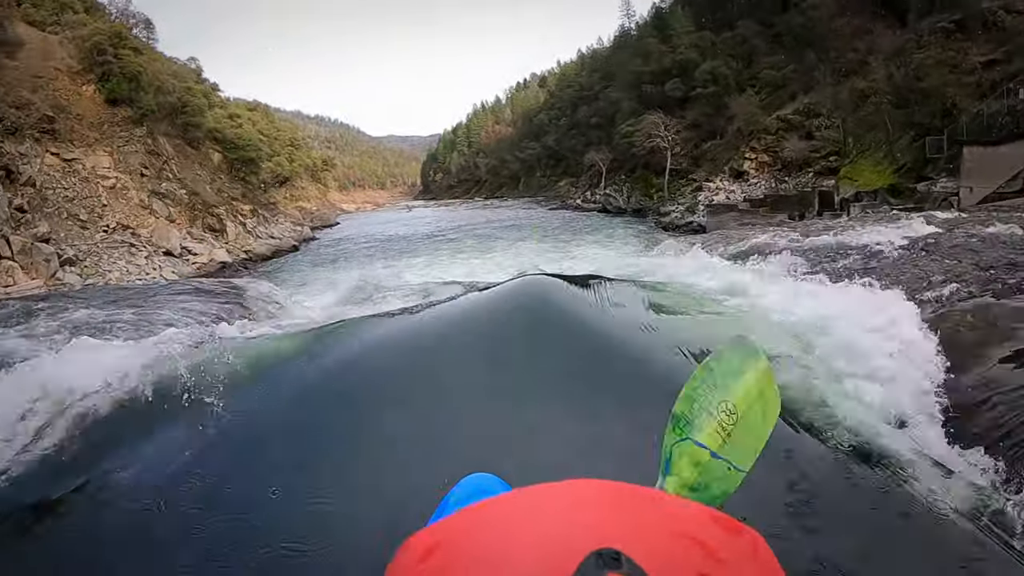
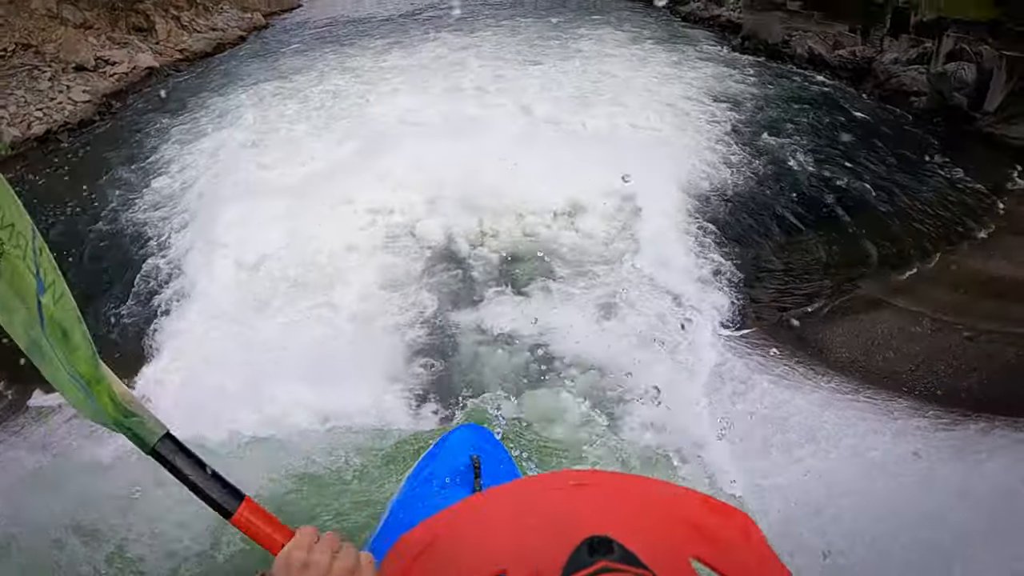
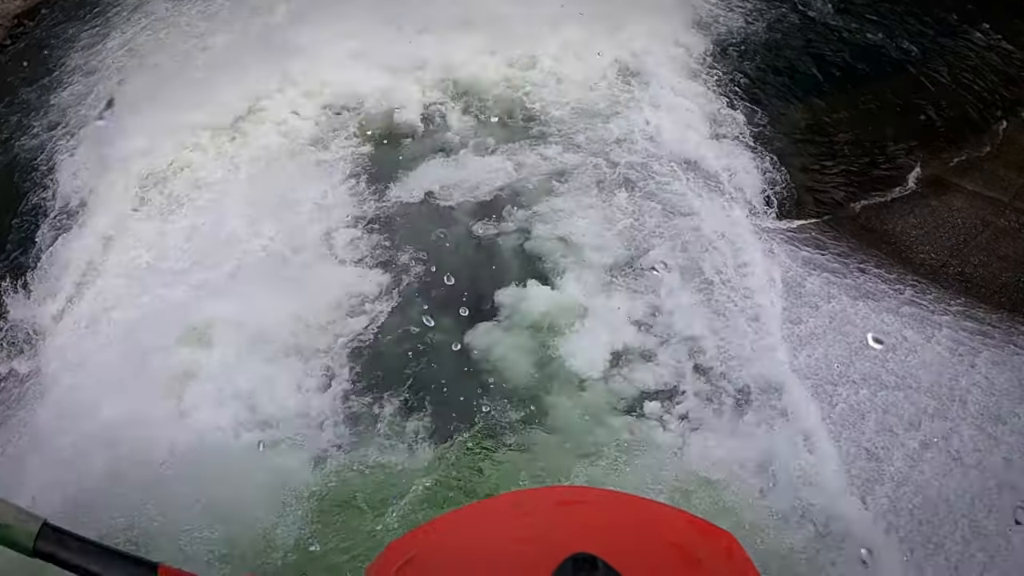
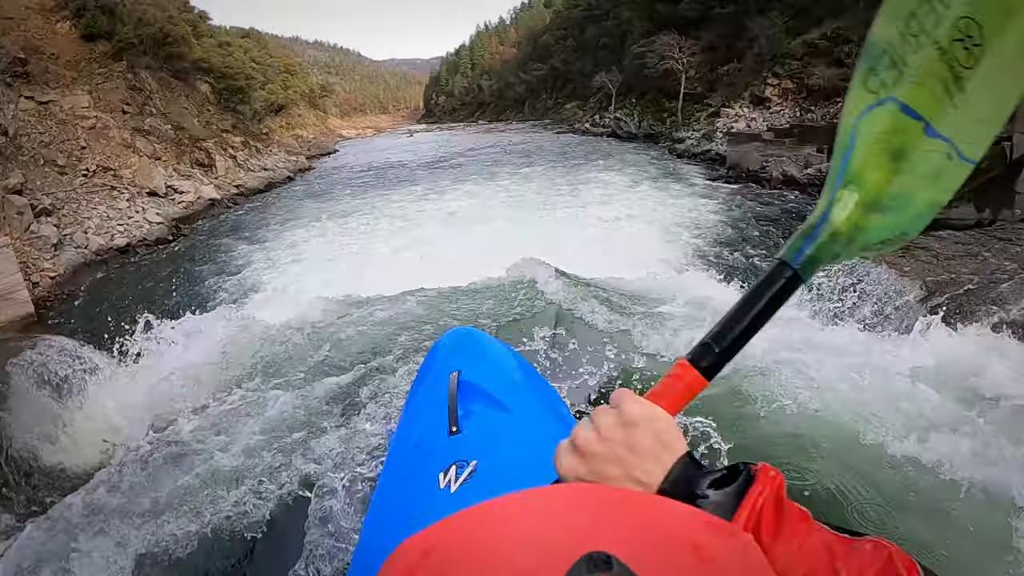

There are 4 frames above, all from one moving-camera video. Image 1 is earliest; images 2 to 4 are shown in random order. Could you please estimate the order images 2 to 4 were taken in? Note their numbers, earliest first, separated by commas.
4, 2, 3
